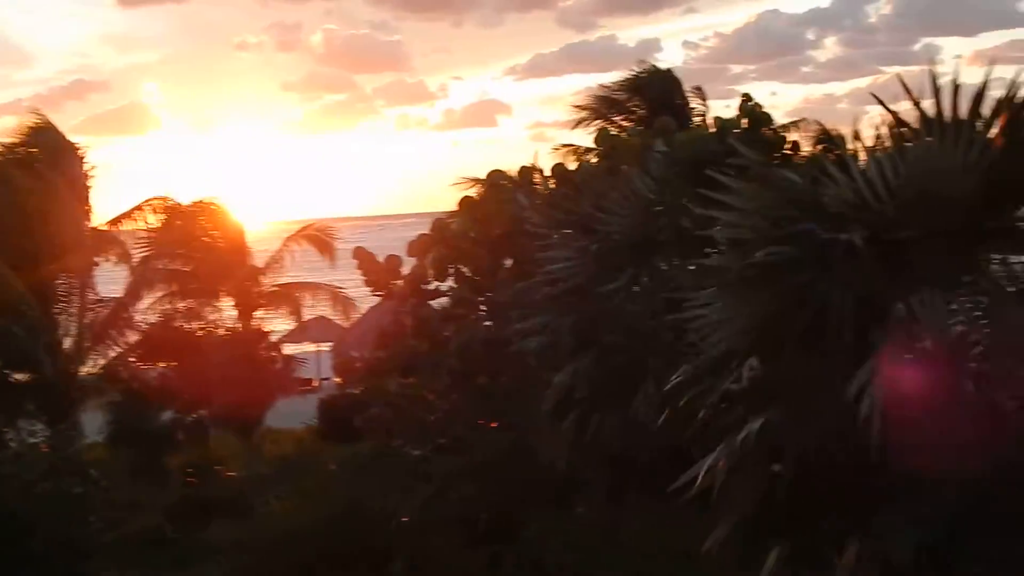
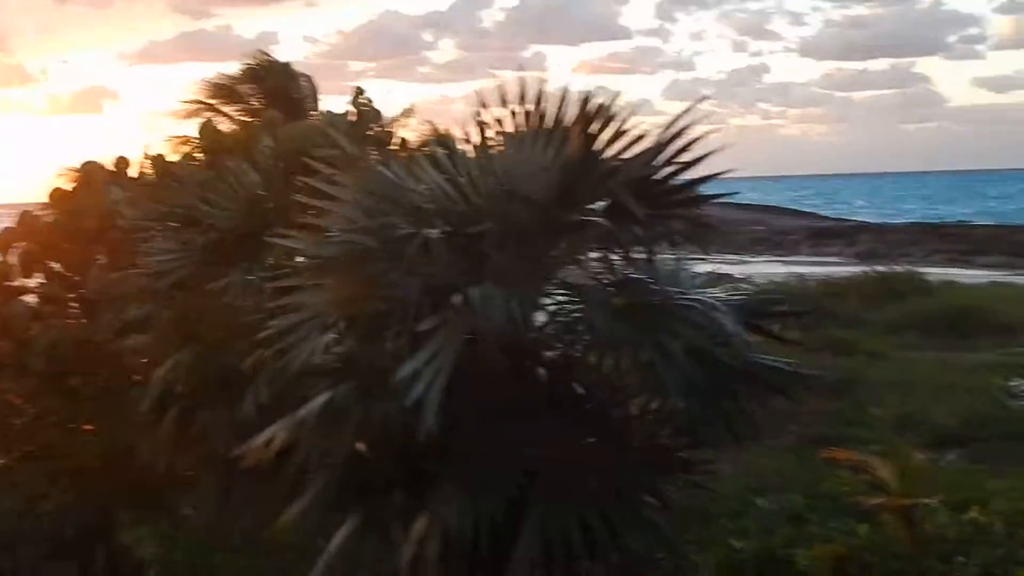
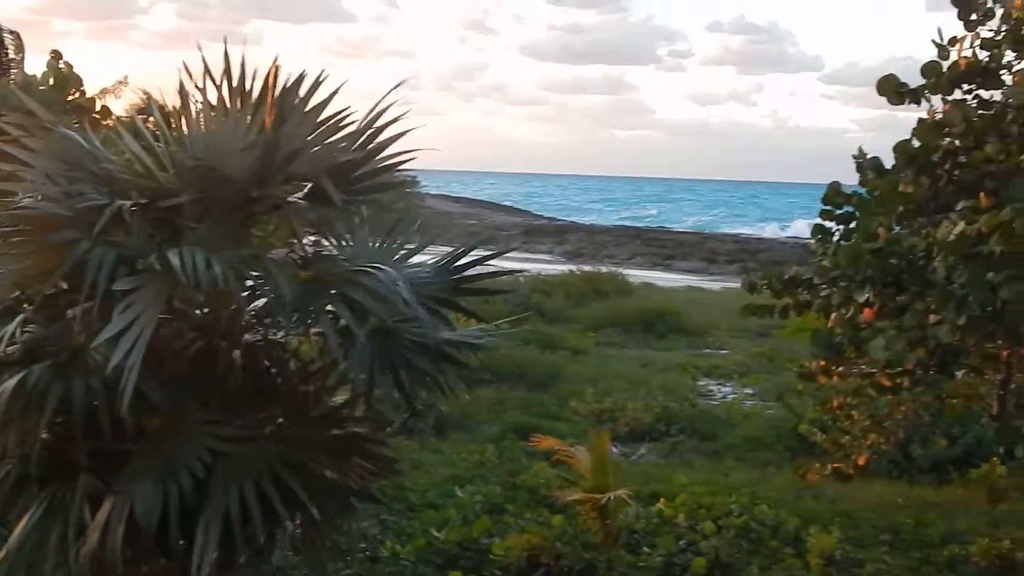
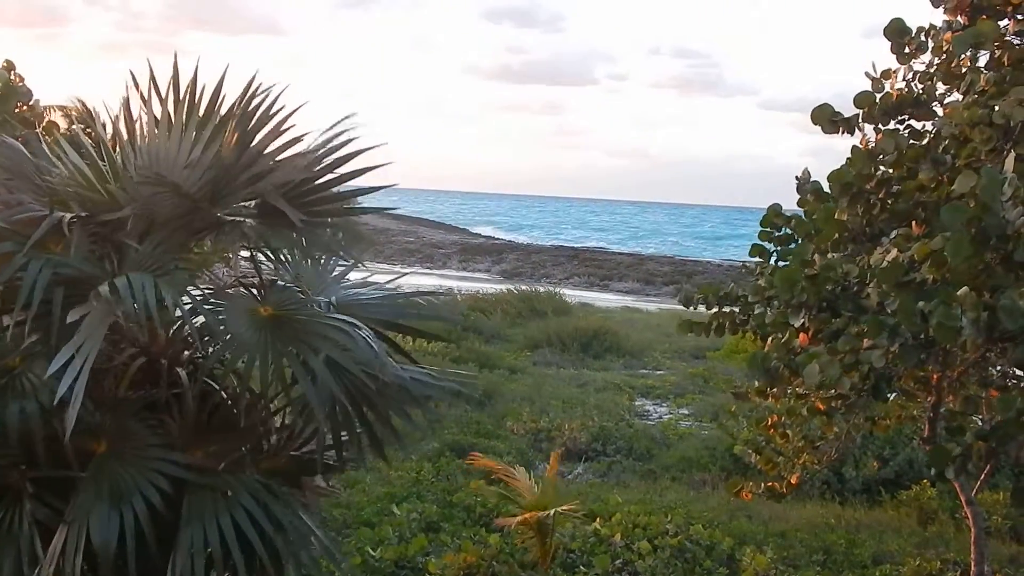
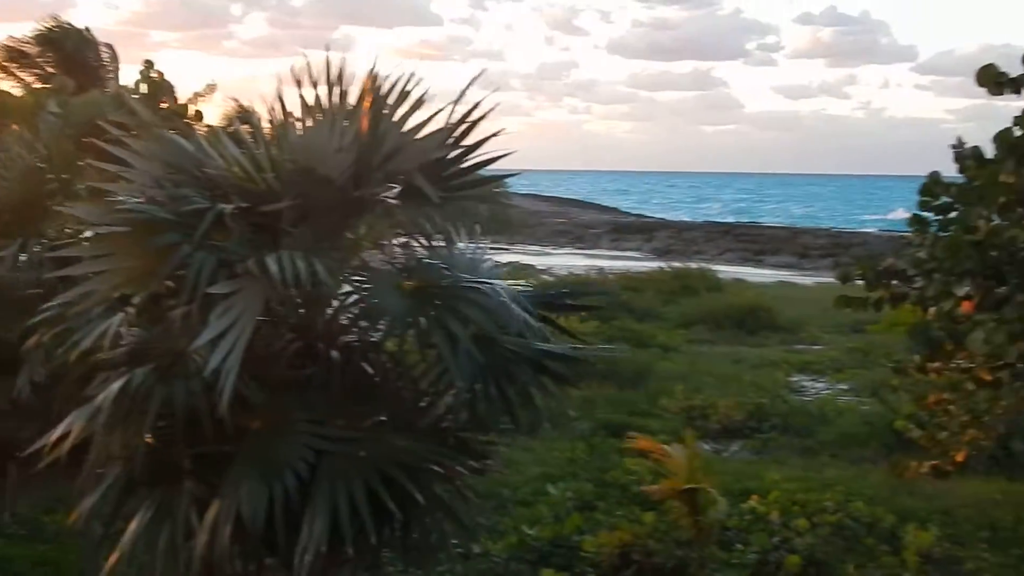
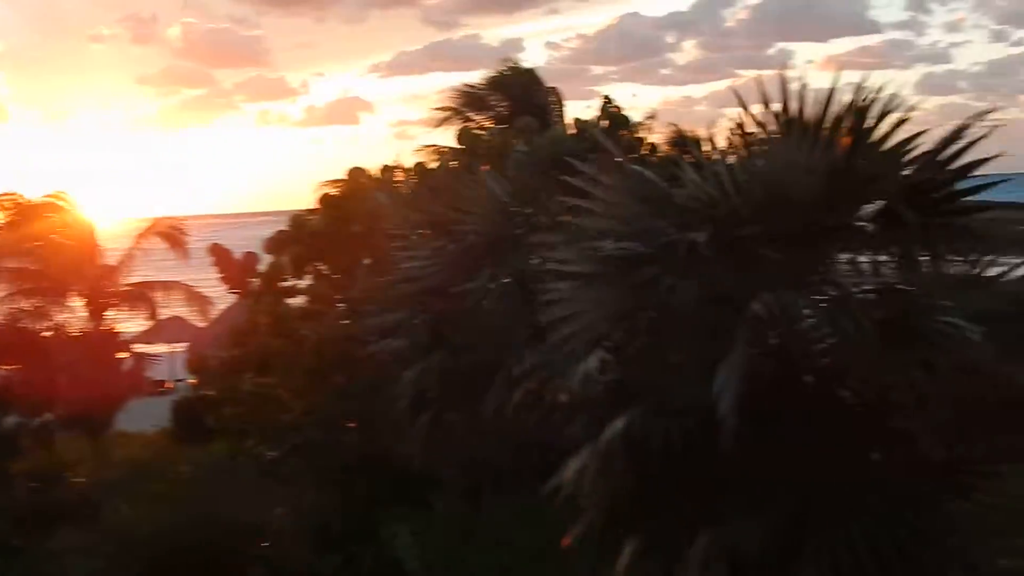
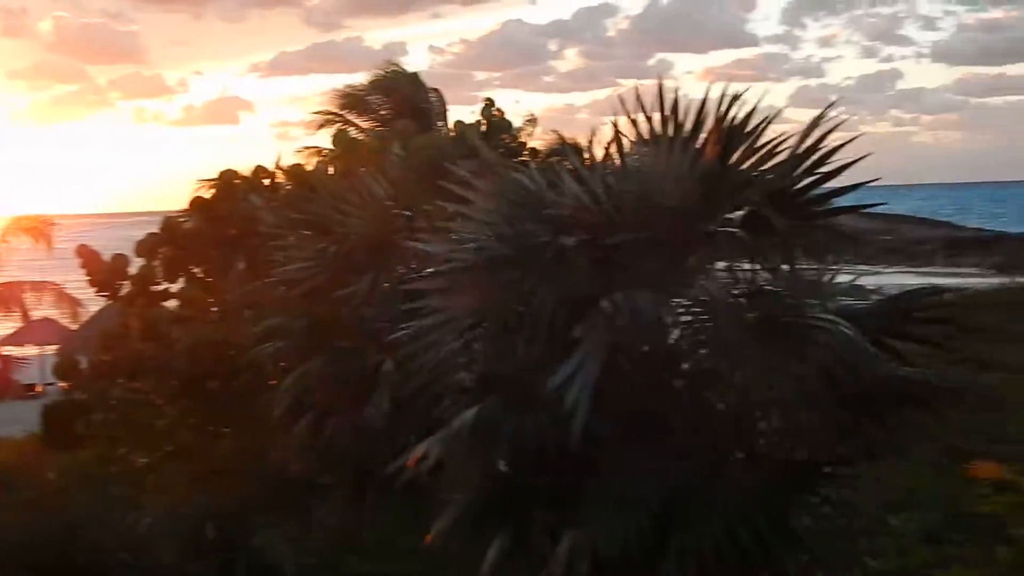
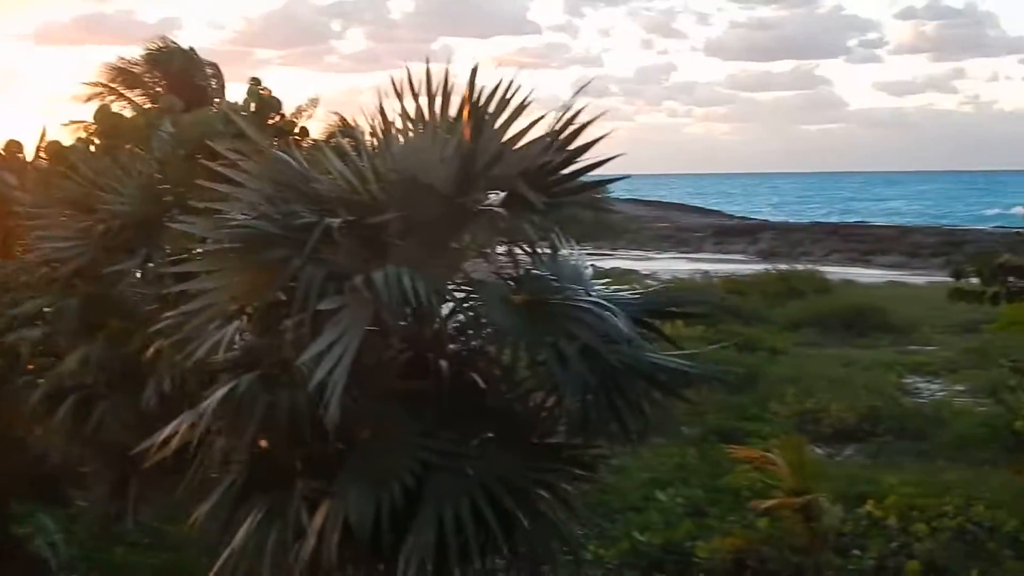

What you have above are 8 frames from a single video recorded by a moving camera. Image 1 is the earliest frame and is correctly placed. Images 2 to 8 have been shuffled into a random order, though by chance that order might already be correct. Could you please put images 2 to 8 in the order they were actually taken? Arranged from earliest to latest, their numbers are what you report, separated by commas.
6, 7, 2, 8, 5, 3, 4
